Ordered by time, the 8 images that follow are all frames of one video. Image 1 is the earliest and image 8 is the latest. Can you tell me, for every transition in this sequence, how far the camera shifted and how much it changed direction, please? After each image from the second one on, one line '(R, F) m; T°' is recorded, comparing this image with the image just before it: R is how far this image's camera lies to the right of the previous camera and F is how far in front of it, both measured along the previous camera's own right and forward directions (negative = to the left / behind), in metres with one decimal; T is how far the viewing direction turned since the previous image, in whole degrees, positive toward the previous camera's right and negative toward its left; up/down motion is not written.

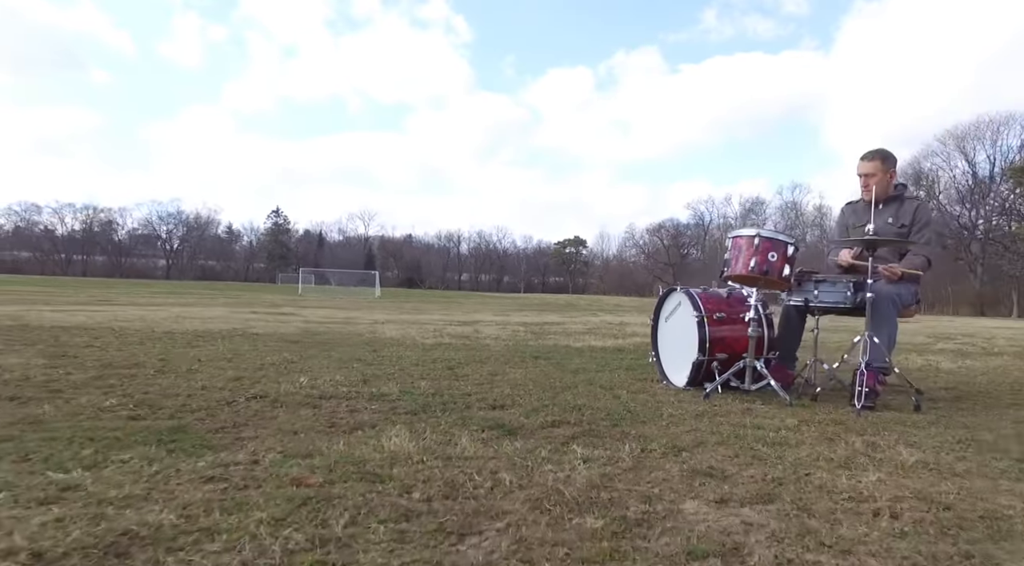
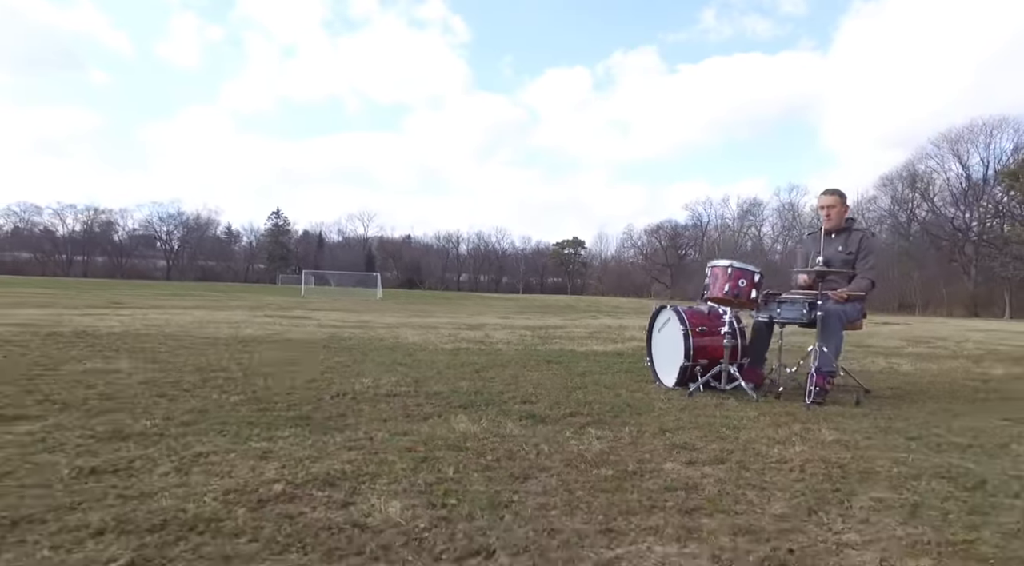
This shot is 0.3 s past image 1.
(-0.1, -0.5) m; 0°
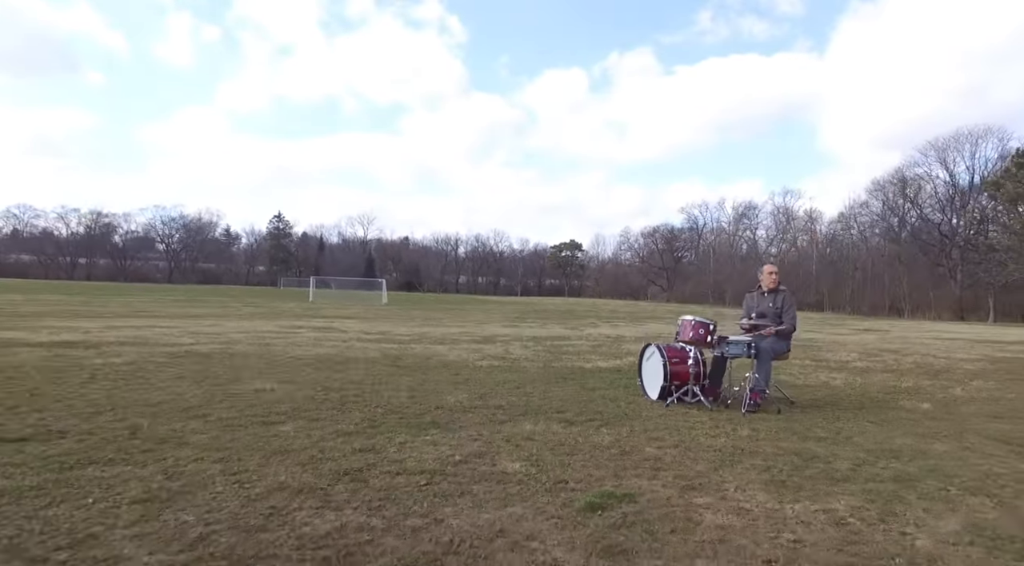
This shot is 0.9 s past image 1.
(-0.2, -1.1) m; 0°
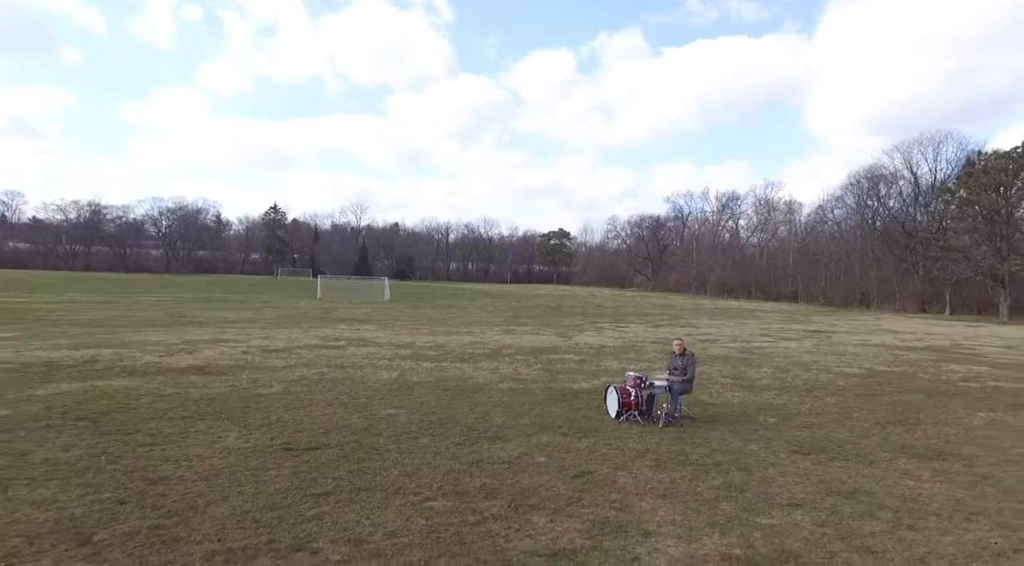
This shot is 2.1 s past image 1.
(-0.3, -2.6) m; +1°
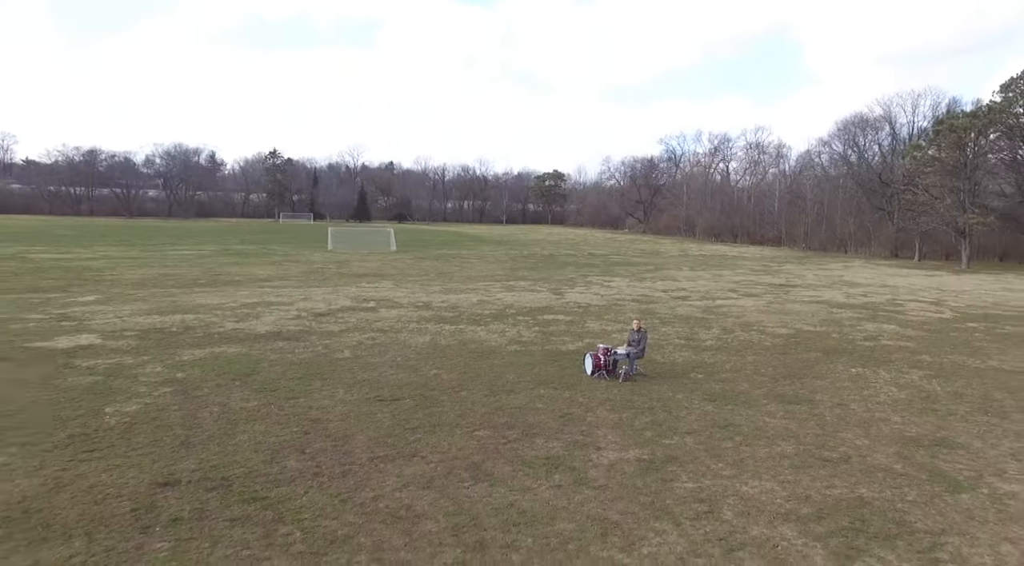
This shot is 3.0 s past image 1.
(-0.2, -2.6) m; 0°
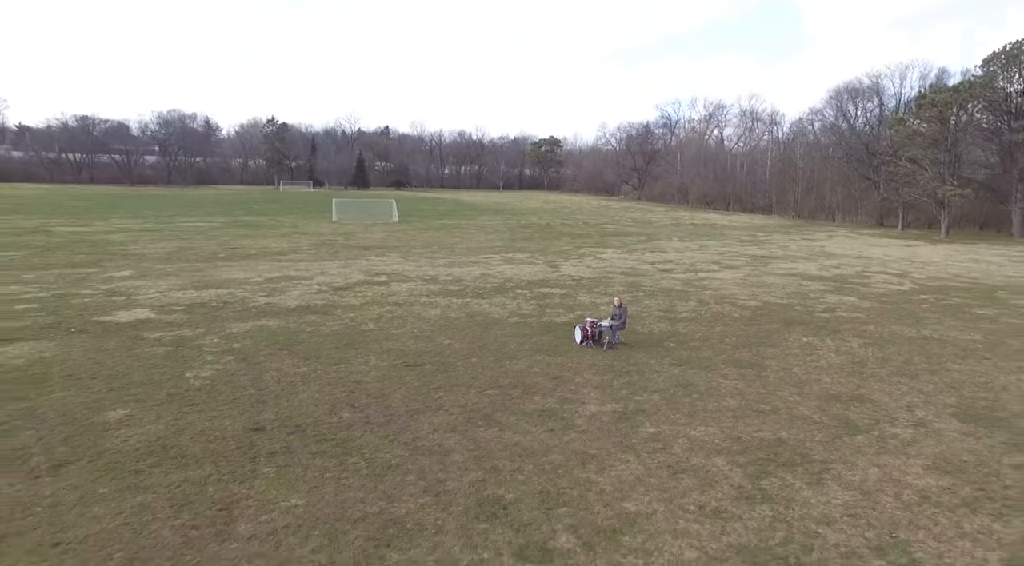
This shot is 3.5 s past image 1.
(-0.1, -1.6) m; 0°
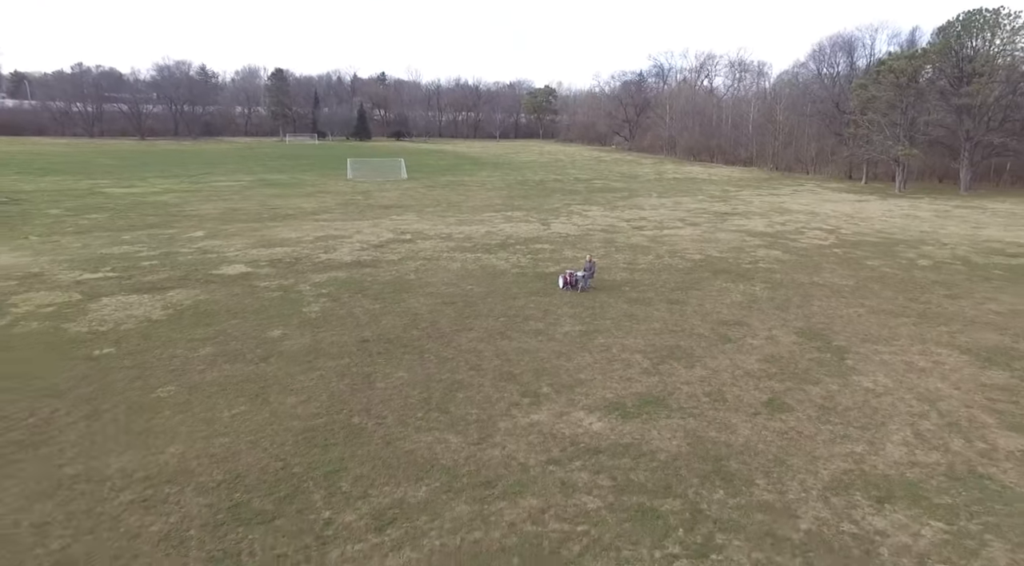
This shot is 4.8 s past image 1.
(-0.2, -4.4) m; 0°
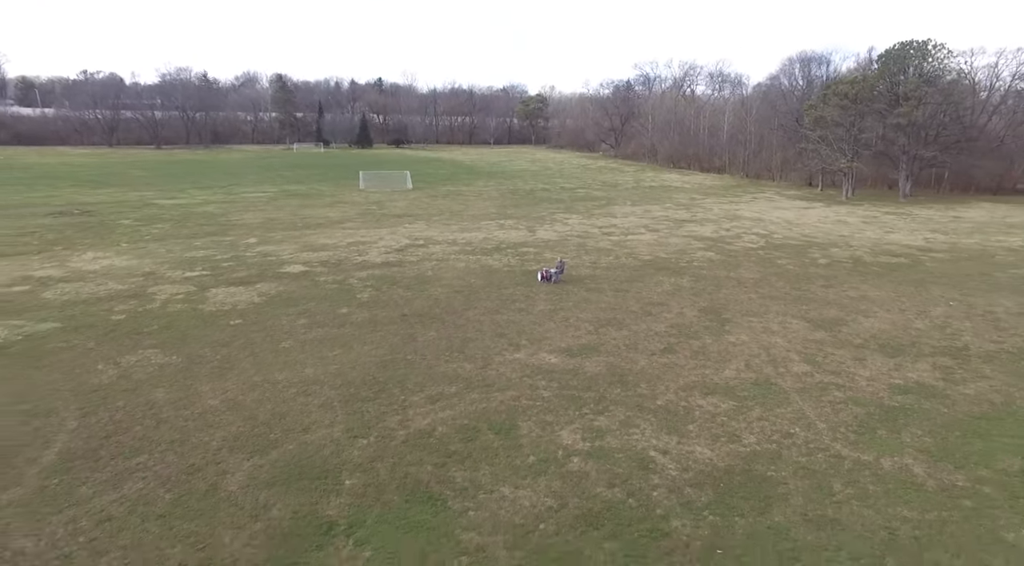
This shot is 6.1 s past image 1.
(+0.1, -5.5) m; 0°
